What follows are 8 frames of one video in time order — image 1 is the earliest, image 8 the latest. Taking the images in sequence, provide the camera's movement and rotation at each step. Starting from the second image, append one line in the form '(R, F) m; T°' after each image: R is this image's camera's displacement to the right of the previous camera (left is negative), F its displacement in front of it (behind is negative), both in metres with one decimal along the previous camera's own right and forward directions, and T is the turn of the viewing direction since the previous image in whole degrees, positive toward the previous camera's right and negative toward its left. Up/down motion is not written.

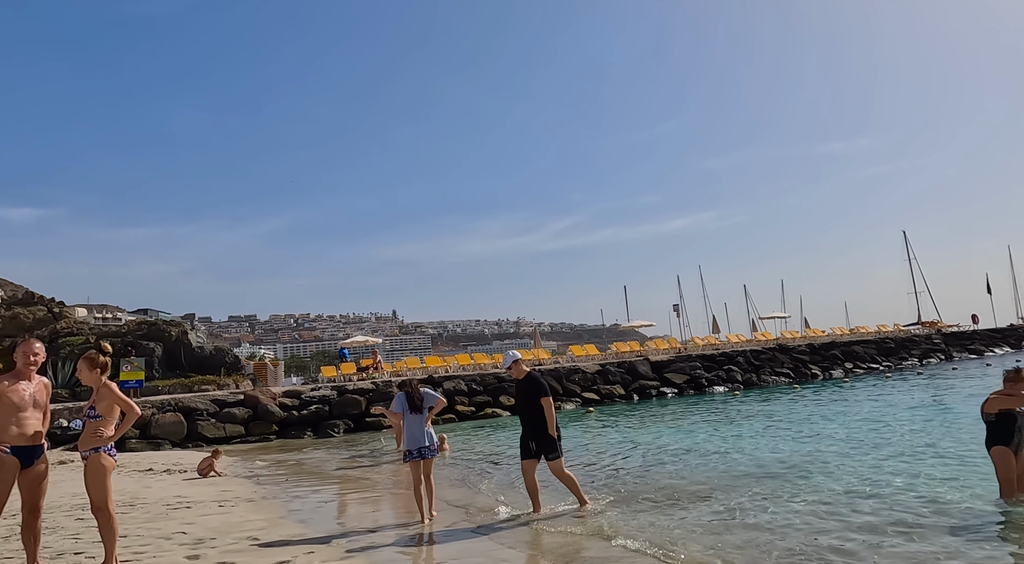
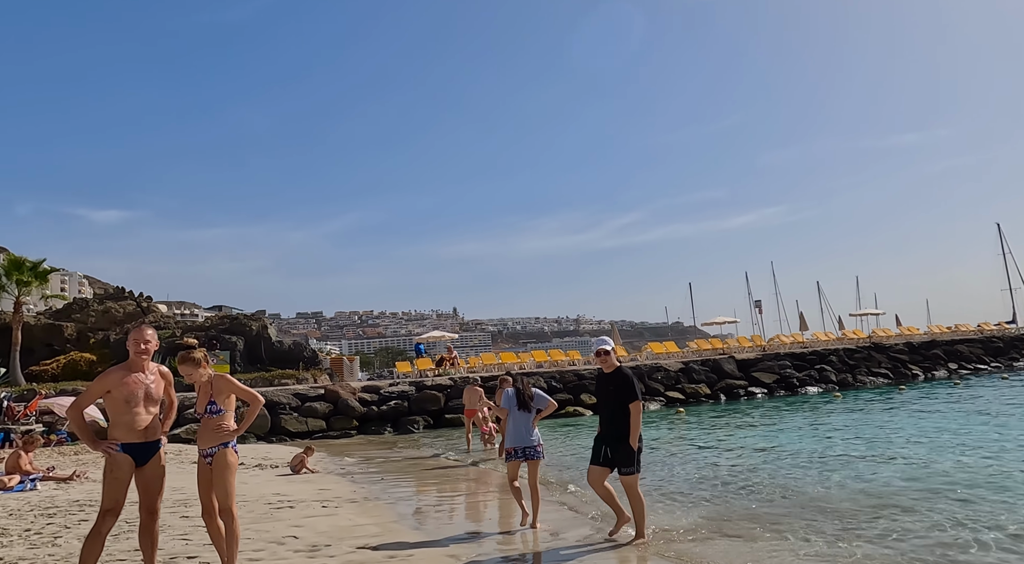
(-0.5, +0.4) m; -5°
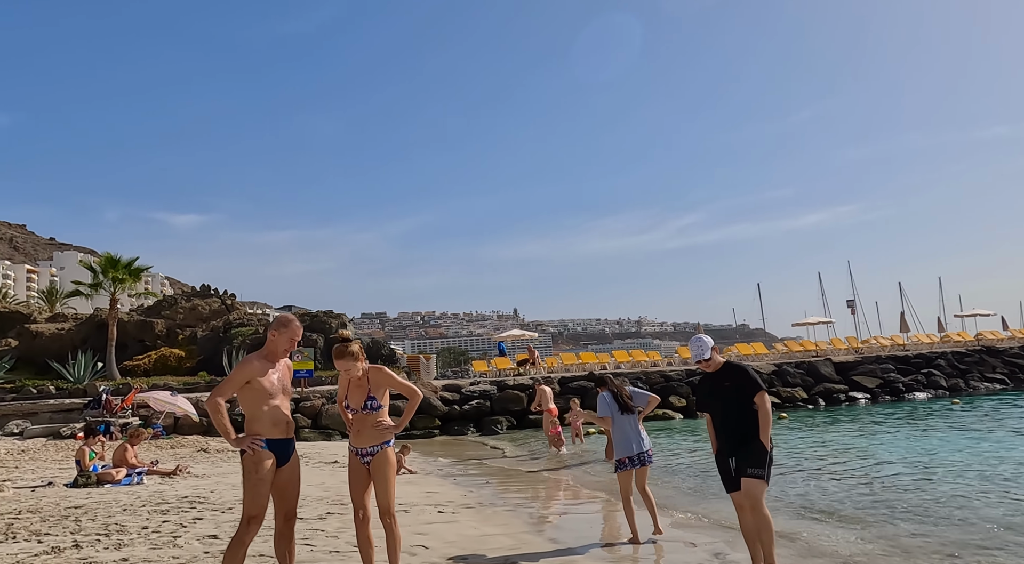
(-0.6, +0.4) m; -5°
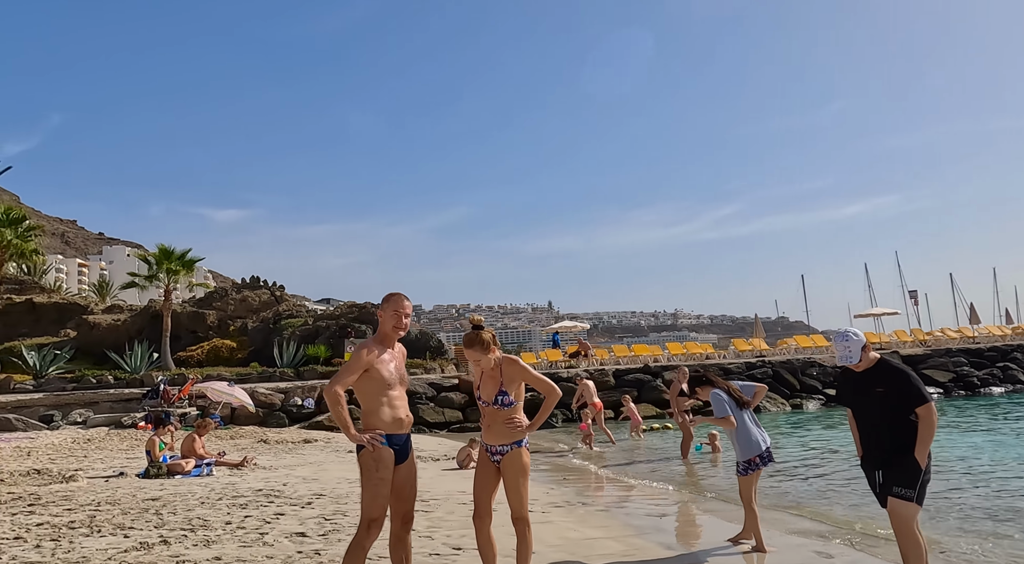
(-0.5, +0.3) m; -3°
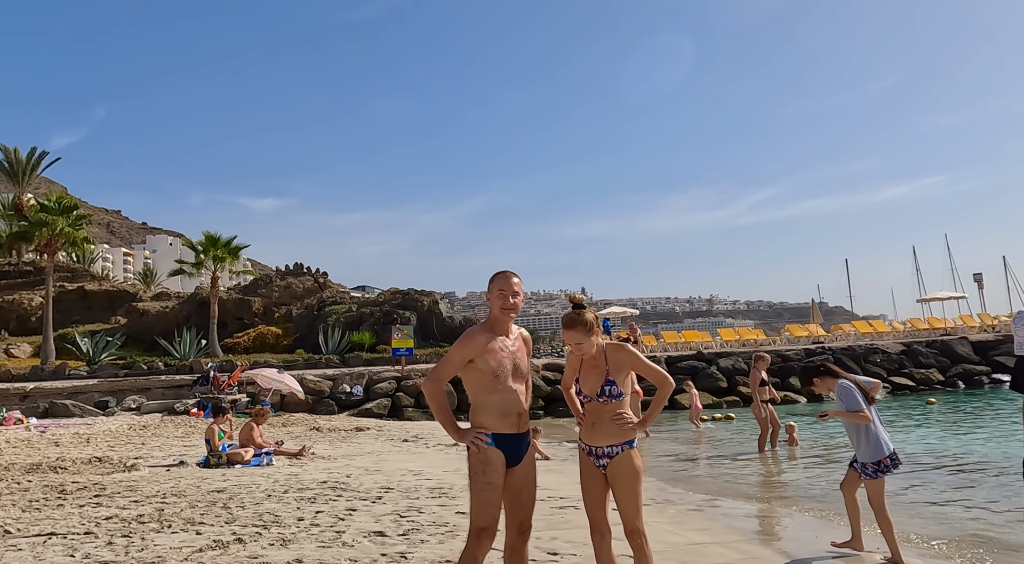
(-0.4, +0.4) m; -3°
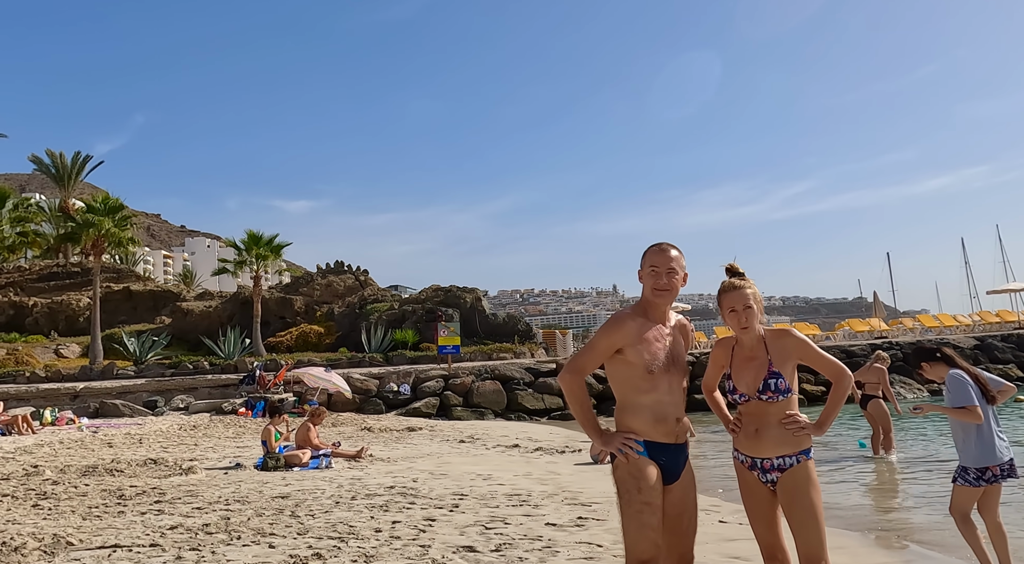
(-0.5, +0.6) m; -2°
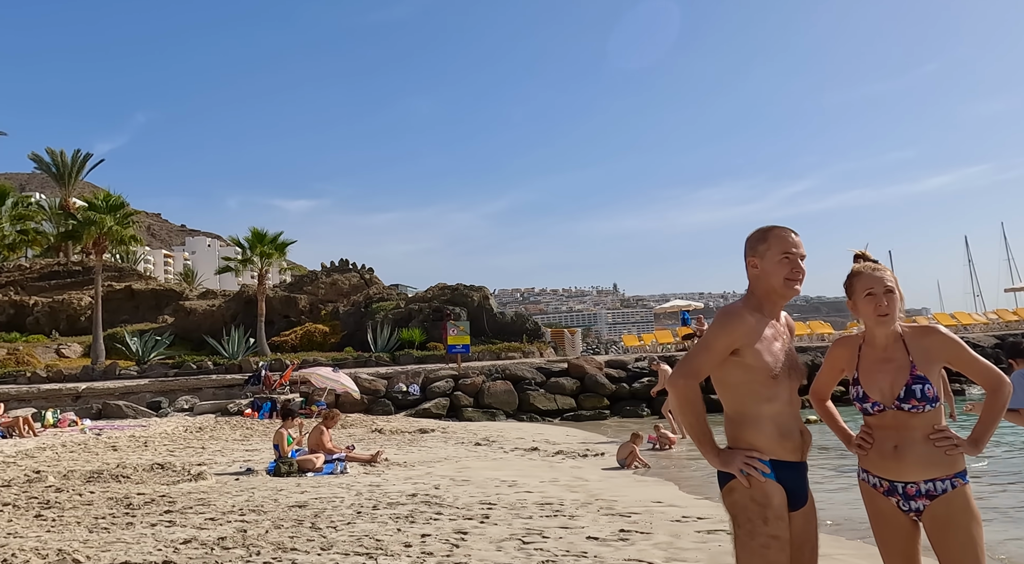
(-0.3, +0.4) m; 0°
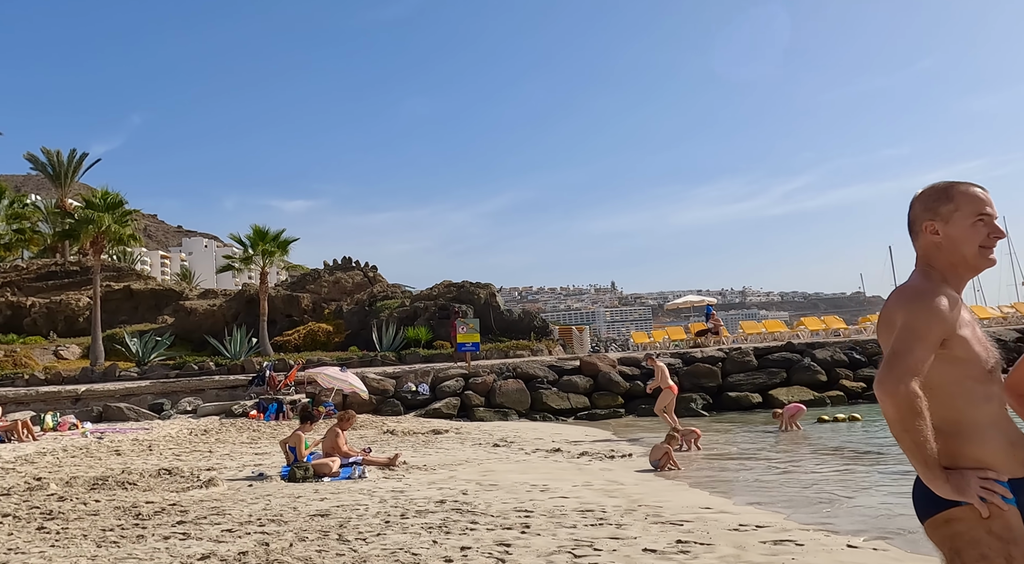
(-0.3, +0.5) m; 0°
